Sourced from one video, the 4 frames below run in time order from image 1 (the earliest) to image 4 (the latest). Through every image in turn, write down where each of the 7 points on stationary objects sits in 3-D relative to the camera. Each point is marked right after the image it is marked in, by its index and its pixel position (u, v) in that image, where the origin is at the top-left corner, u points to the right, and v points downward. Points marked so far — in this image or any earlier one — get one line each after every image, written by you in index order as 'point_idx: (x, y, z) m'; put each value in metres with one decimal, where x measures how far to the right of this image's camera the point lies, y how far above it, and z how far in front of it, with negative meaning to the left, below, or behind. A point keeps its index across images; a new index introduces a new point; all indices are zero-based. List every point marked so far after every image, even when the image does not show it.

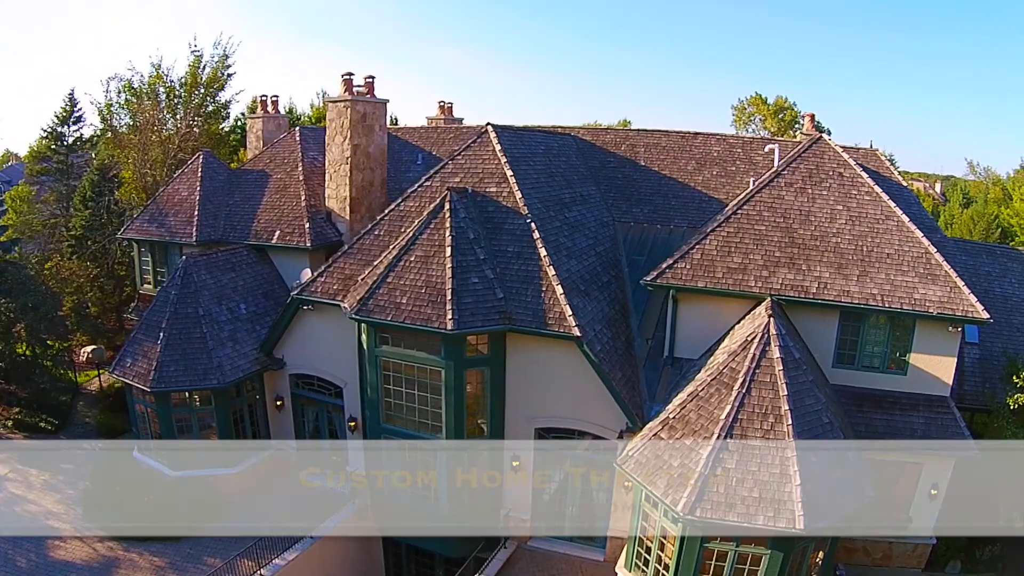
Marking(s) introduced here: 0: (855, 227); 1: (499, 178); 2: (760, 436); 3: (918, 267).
0: (+8.7, +1.4, +15.5) m
1: (-0.1, +3.1, +17.9) m
2: (+4.8, -2.9, +12.1) m
3: (+9.5, +0.3, +14.3) m
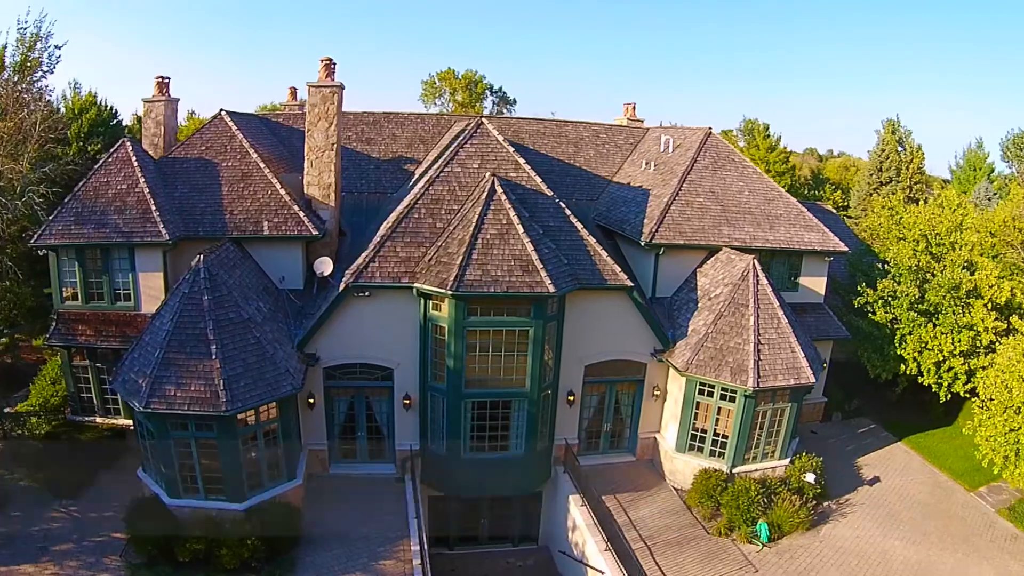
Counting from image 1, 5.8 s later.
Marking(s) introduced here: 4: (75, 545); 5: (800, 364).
0: (+9.0, +3.4, +23.2) m
1: (0.0, +4.1, +20.7) m
2: (+7.9, -1.3, +18.5) m
3: (+10.4, +2.4, +22.6) m
4: (-10.8, -6.4, +15.3) m
5: (+8.4, -2.2, +18.1) m
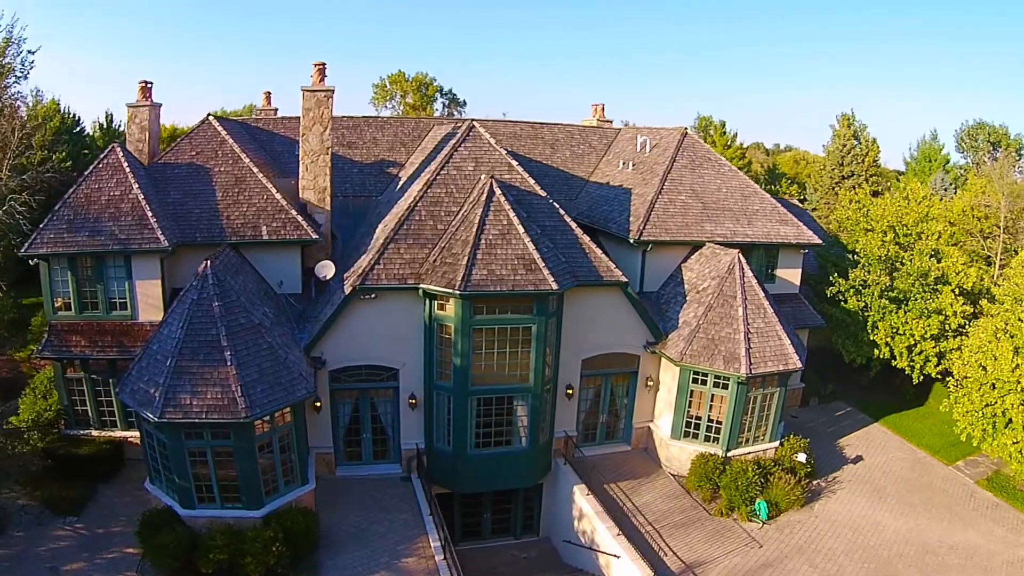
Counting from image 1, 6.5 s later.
0: (+8.6, +3.7, +24.4) m
1: (-0.2, +4.2, +21.2) m
2: (+7.9, -1.0, +19.6) m
3: (+10.1, +2.7, +23.9) m
4: (-10.3, -6.6, +15.0) m
5: (+8.5, -1.9, +19.2) m
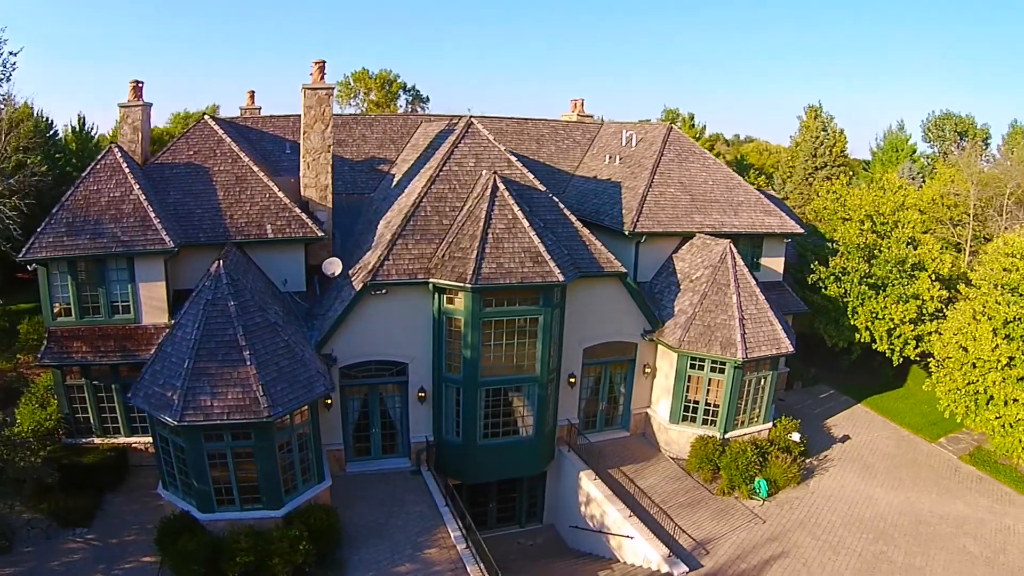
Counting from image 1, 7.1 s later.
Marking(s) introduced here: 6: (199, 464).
0: (+8.3, +4.1, +25.2) m
1: (-0.3, +4.4, +21.5) m
2: (+8.0, -0.7, +20.5) m
3: (+9.9, +3.2, +24.8) m
4: (-9.7, -6.7, +14.9) m
5: (+8.7, -1.5, +20.2) m
6: (-7.7, -4.3, +15.2) m
